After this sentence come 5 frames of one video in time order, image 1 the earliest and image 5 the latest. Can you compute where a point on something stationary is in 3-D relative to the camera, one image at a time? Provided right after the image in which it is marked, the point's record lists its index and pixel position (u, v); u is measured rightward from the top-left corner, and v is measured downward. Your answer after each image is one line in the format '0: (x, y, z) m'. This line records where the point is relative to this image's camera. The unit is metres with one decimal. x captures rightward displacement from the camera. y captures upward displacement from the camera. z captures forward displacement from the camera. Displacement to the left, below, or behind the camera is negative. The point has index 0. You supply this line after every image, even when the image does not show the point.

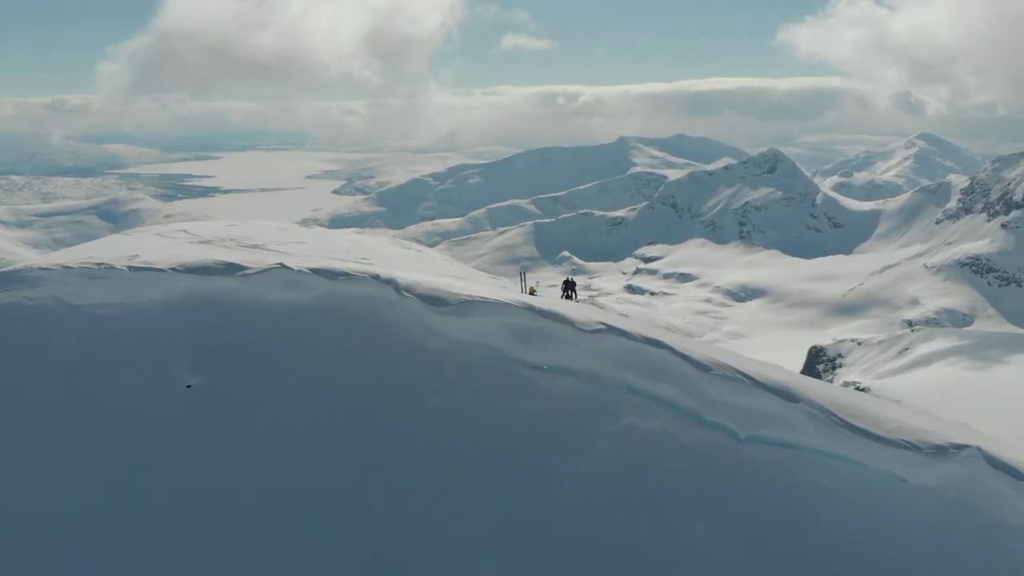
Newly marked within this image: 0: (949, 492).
0: (+6.6, -3.1, +13.5) m
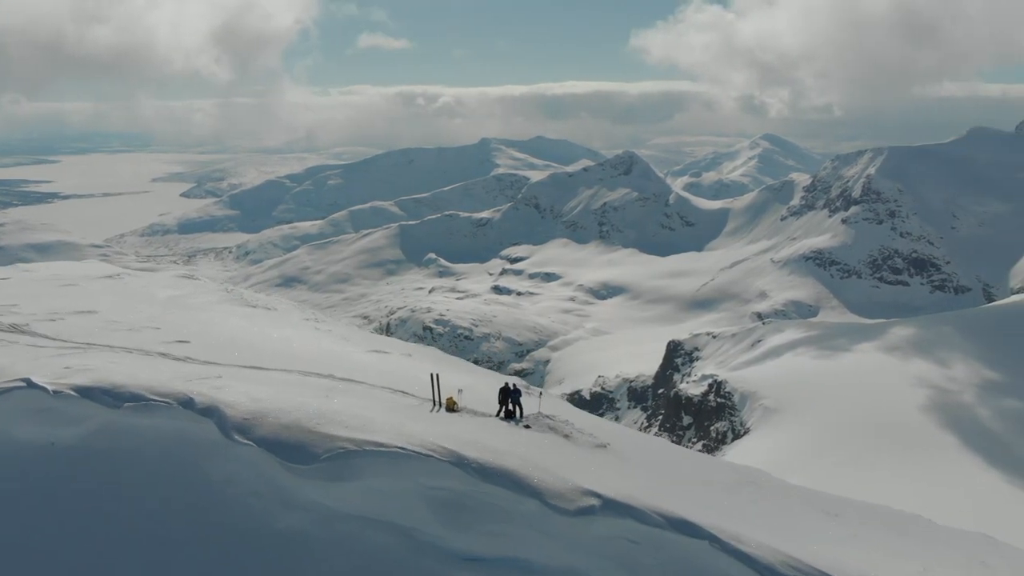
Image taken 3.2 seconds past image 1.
0: (+6.1, -4.4, +8.1) m
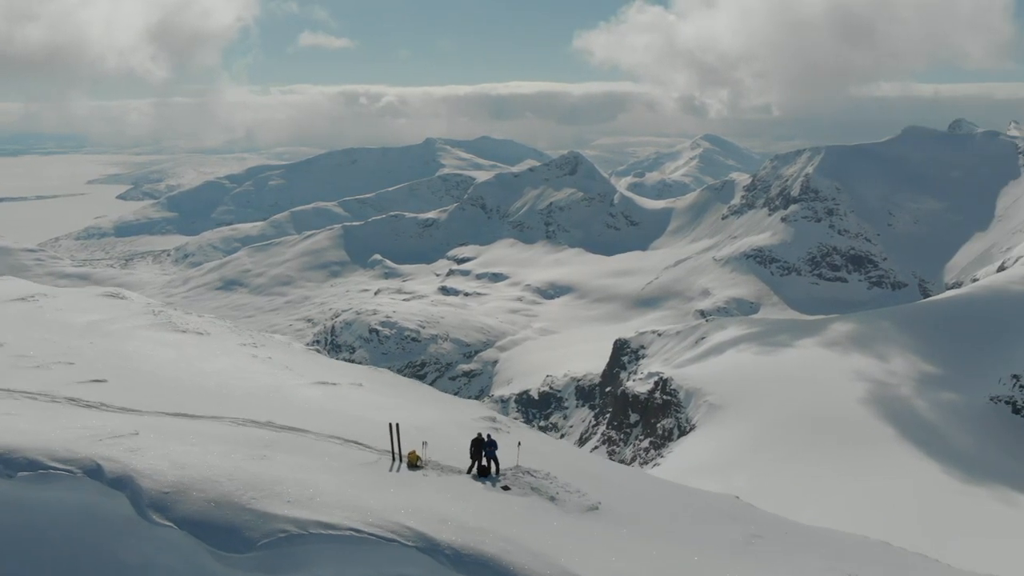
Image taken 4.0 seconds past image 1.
0: (+6.7, -4.4, +5.6) m
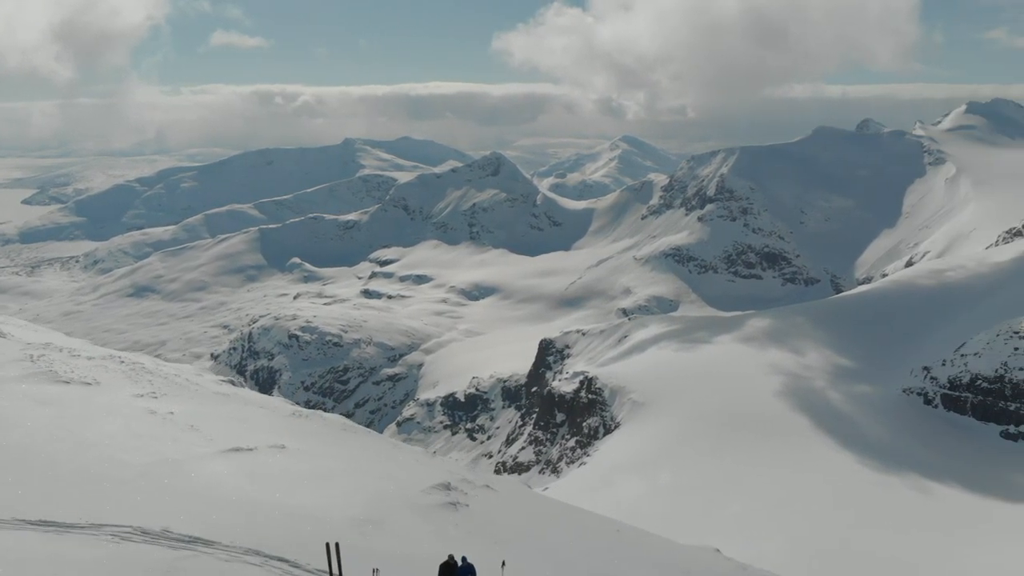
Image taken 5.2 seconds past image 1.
0: (+7.4, -4.2, +0.3) m
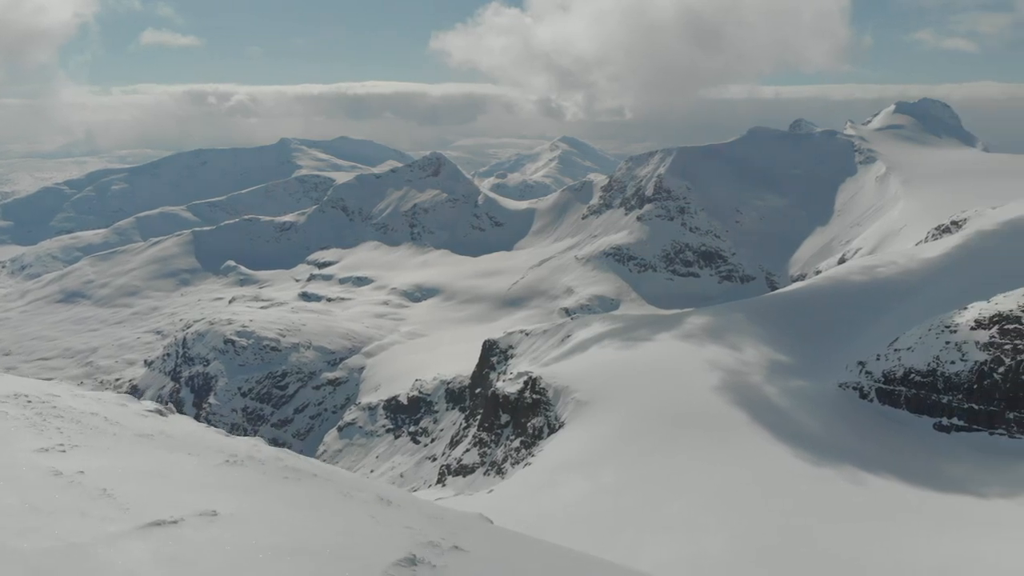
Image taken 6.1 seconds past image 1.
0: (+7.8, -4.1, -3.4) m
